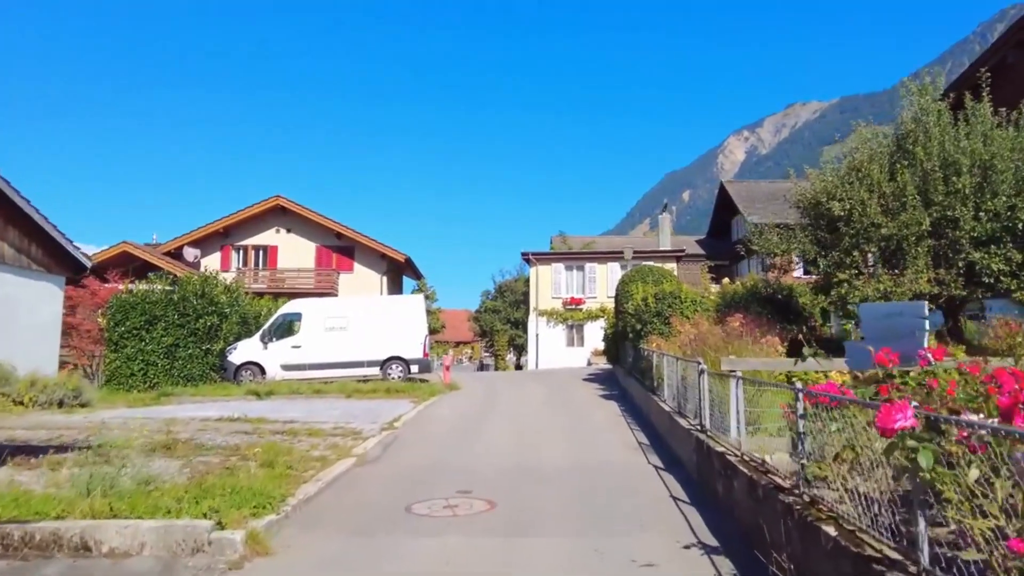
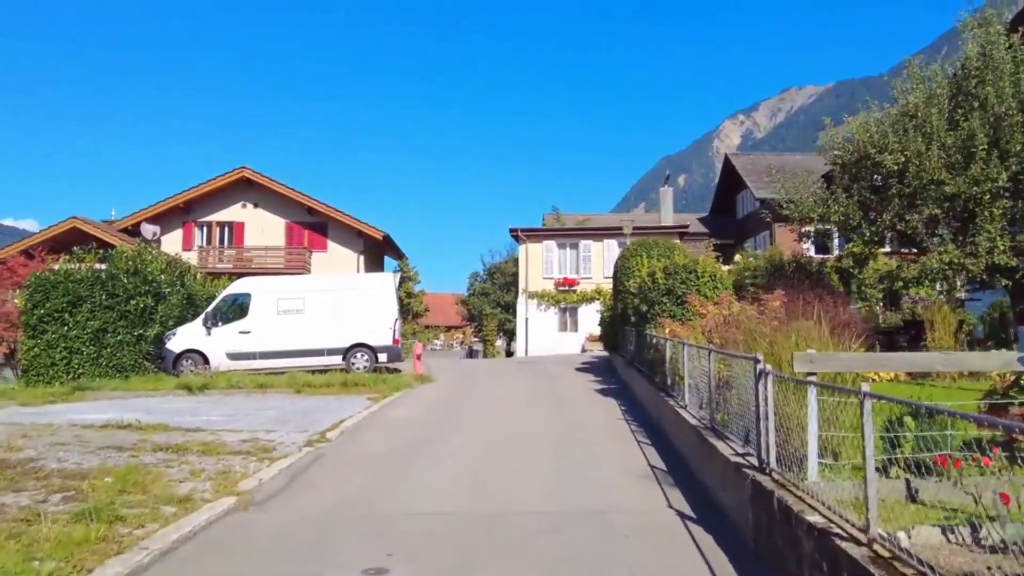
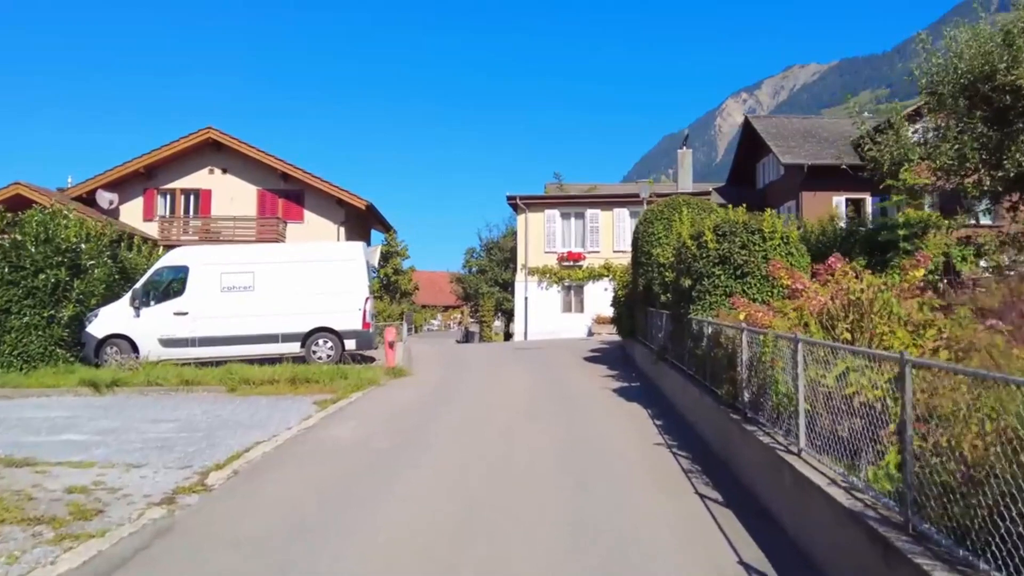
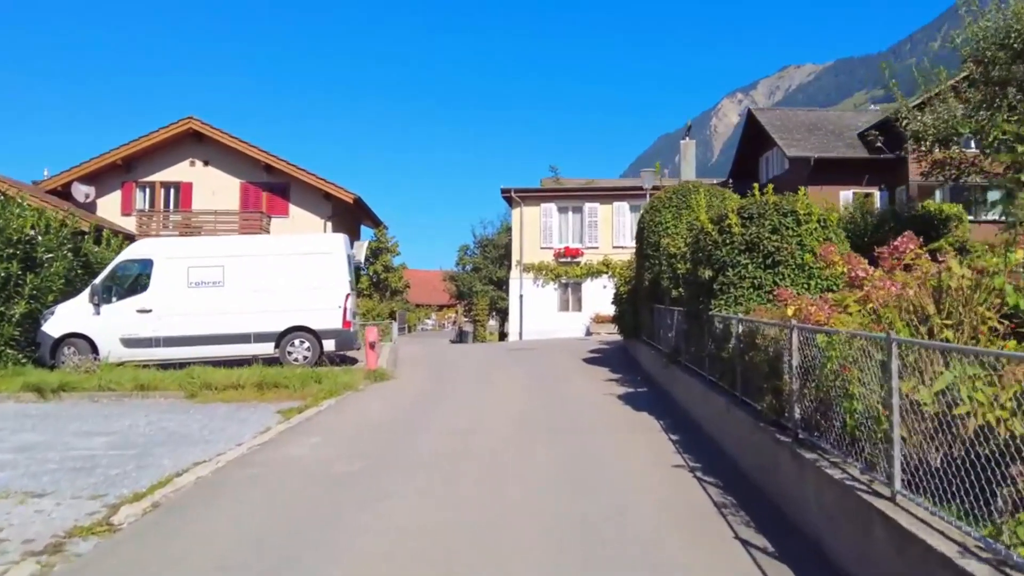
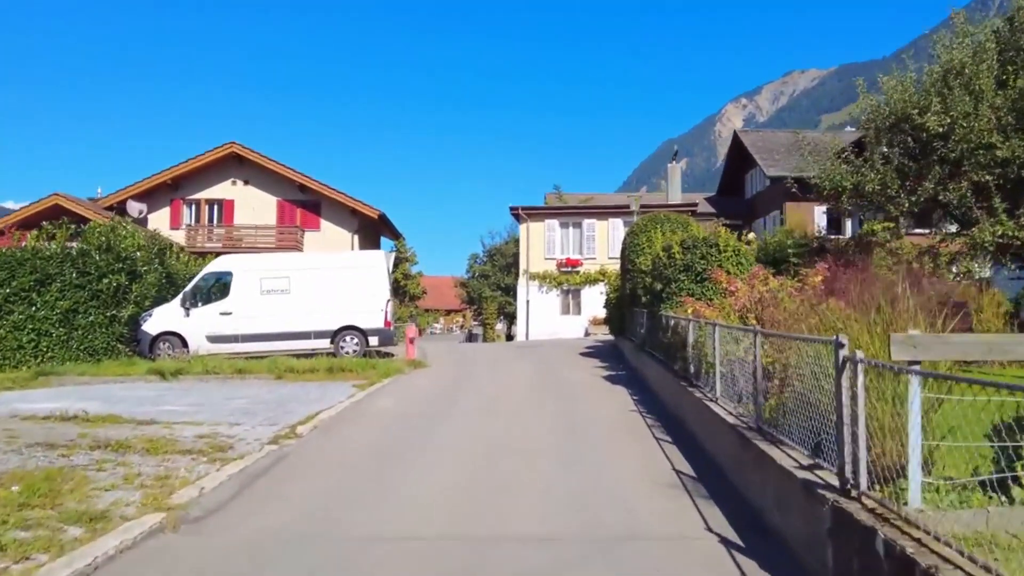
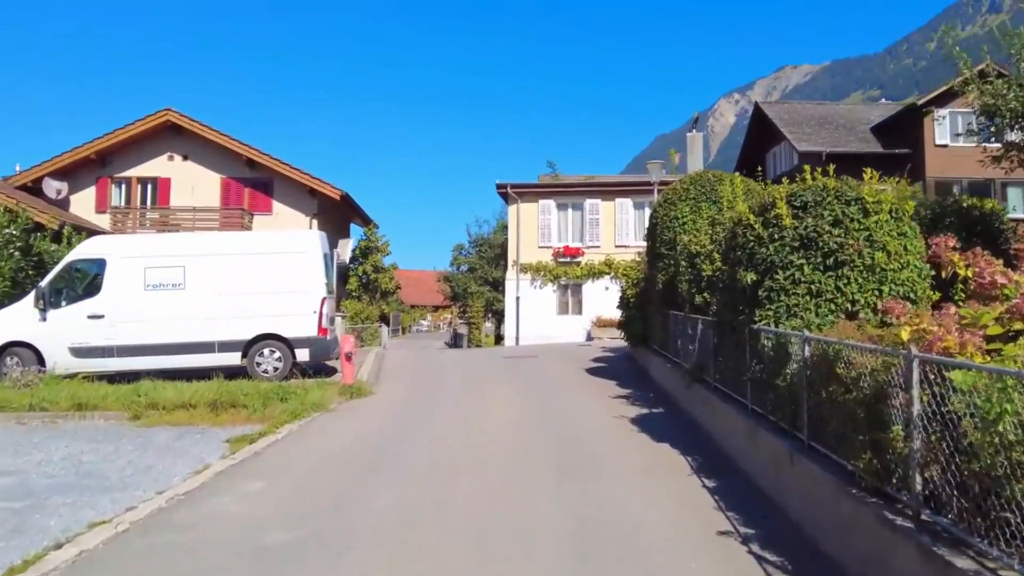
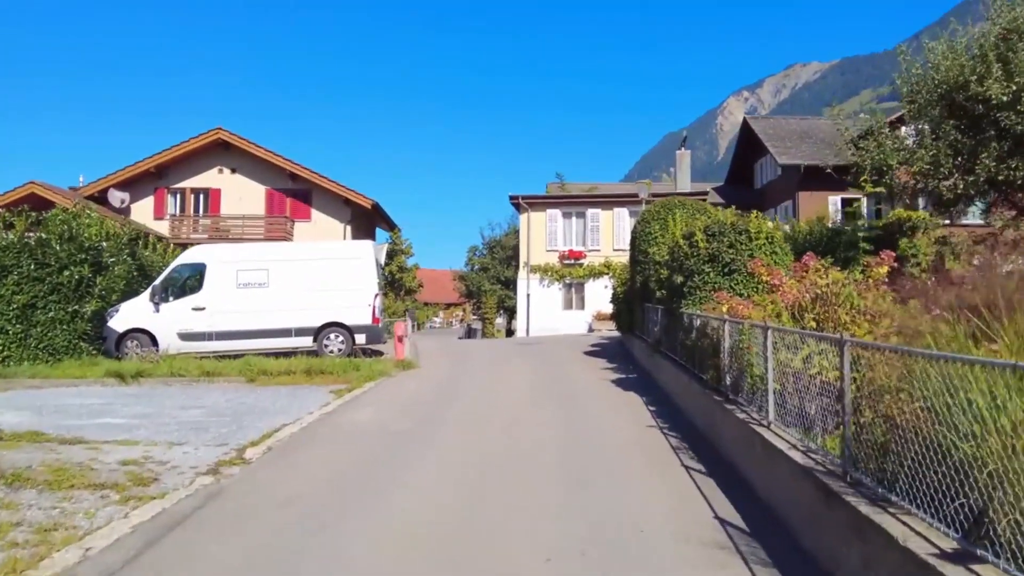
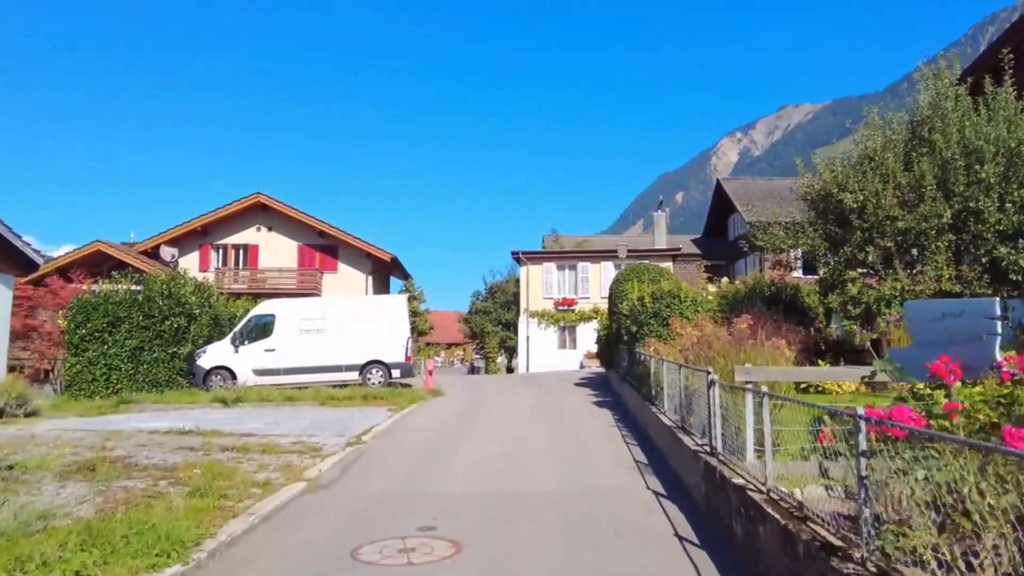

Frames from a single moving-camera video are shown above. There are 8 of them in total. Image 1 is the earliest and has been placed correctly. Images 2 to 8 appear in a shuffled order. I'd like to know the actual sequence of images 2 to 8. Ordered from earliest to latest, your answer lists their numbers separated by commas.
8, 2, 5, 7, 3, 4, 6
